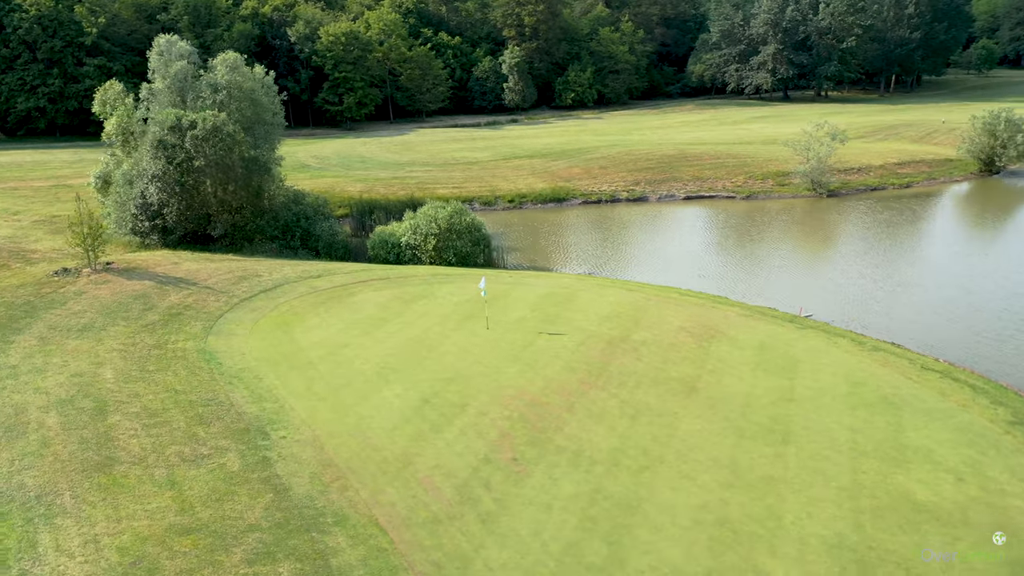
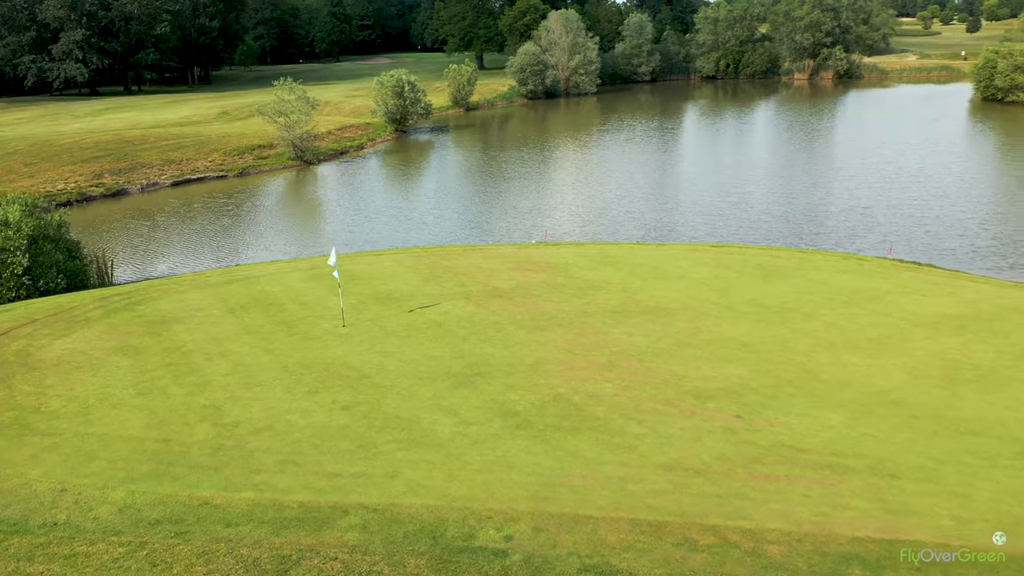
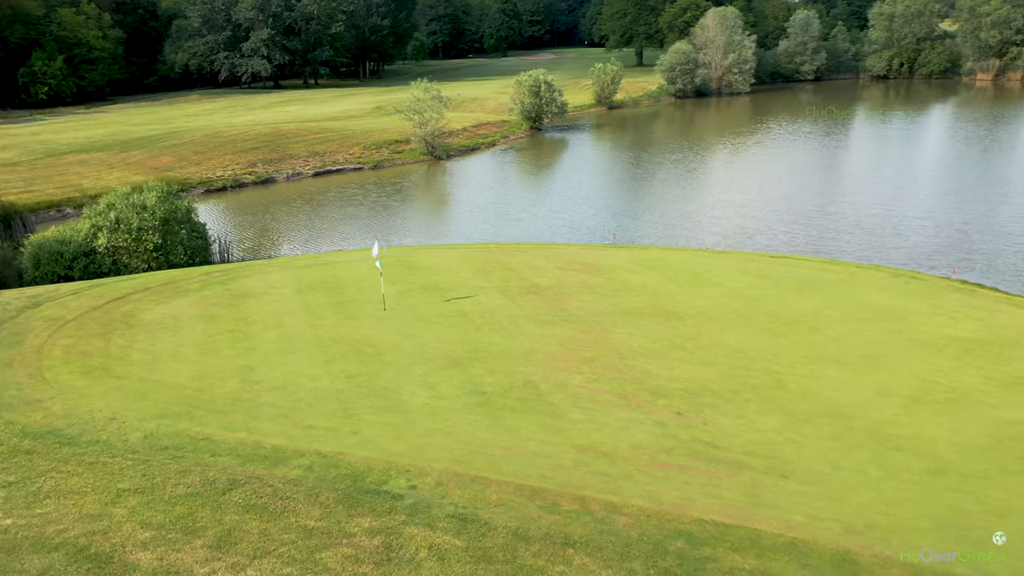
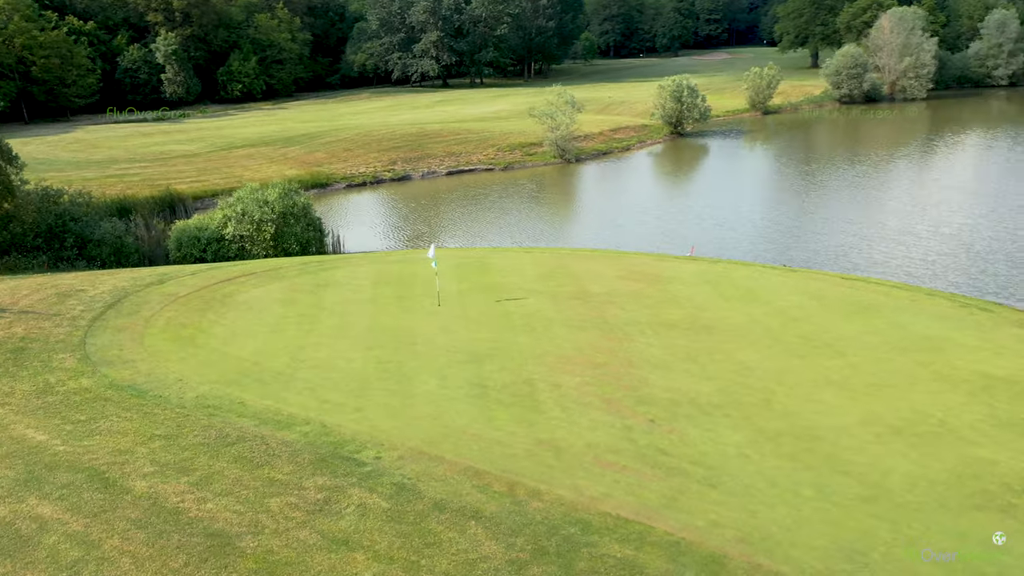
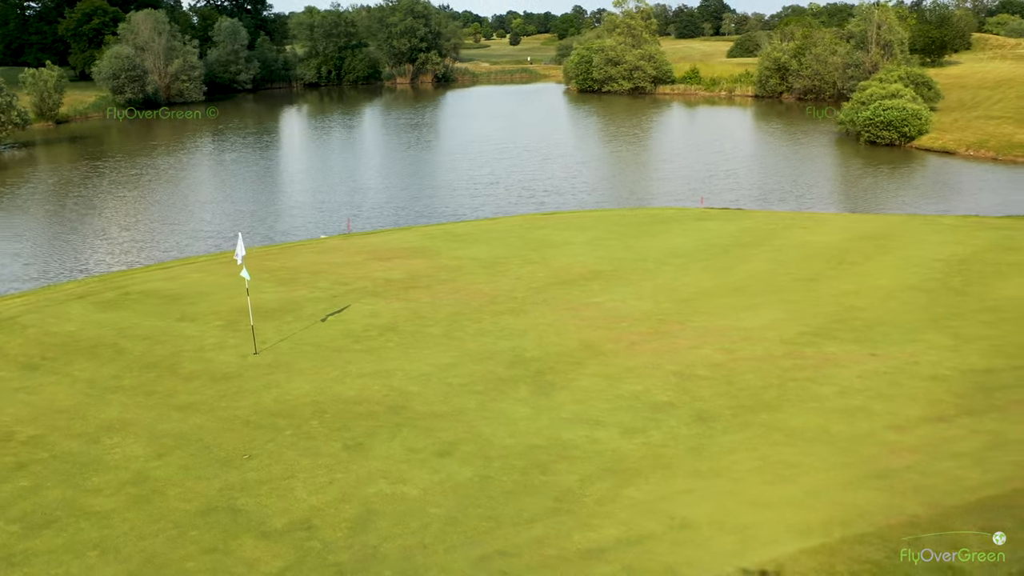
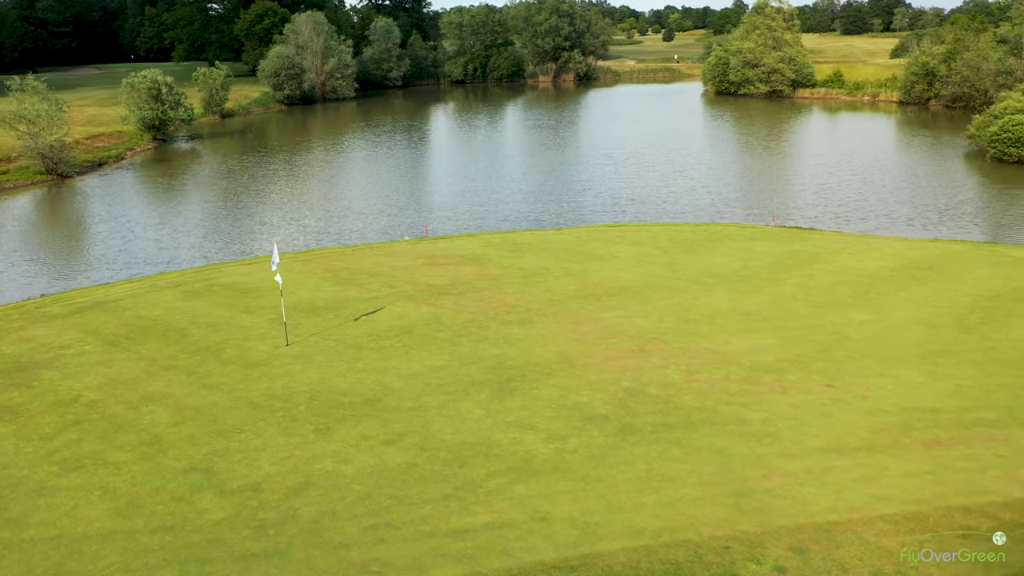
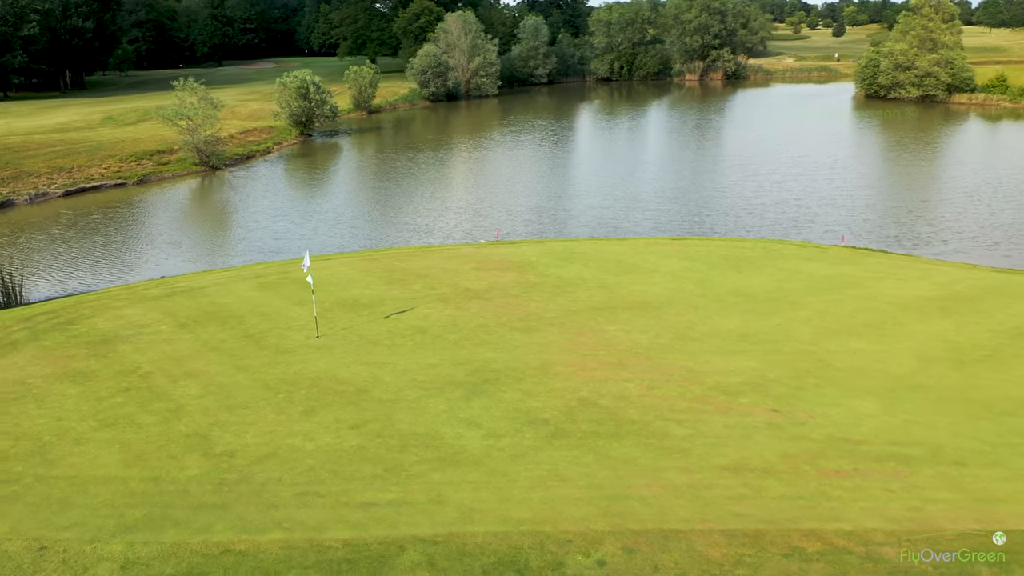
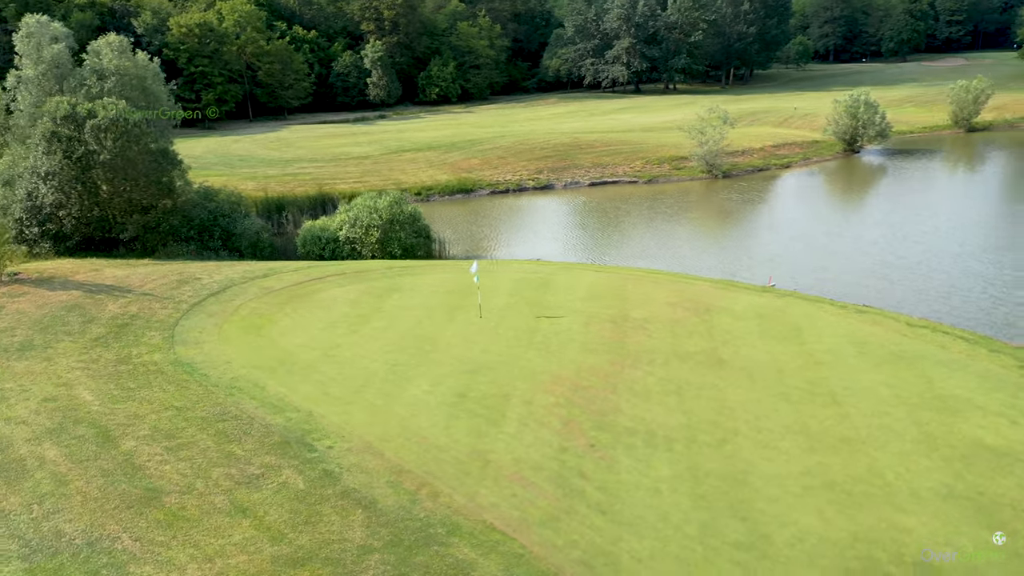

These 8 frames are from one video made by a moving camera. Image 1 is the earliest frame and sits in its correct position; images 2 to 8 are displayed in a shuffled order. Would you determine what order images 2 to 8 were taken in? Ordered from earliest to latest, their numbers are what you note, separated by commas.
8, 4, 3, 2, 7, 6, 5
